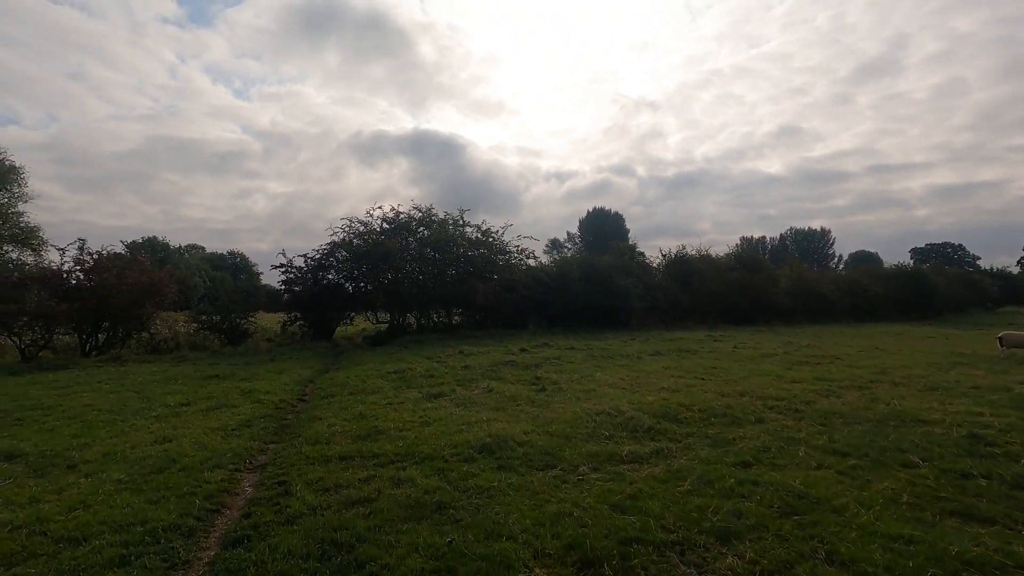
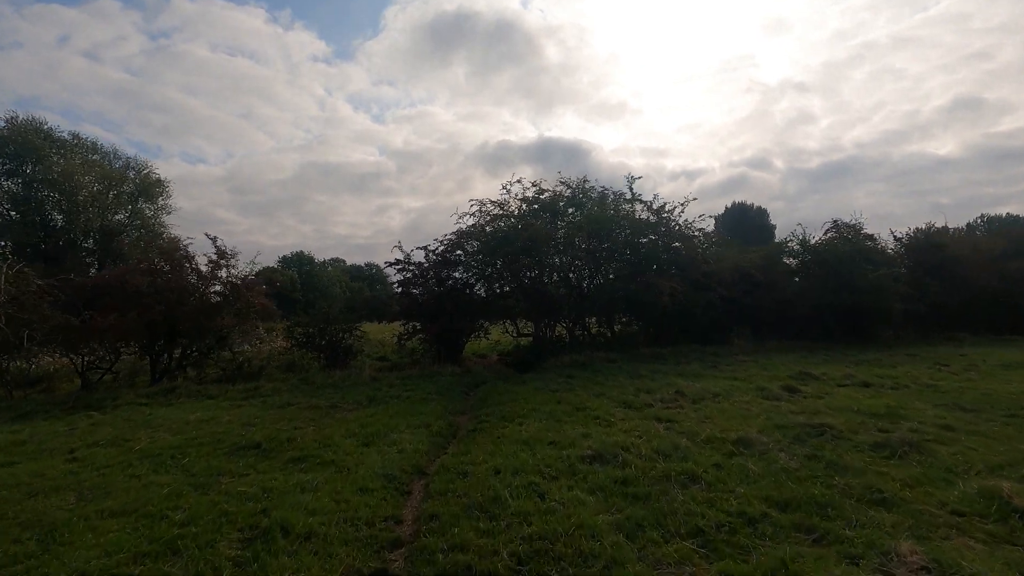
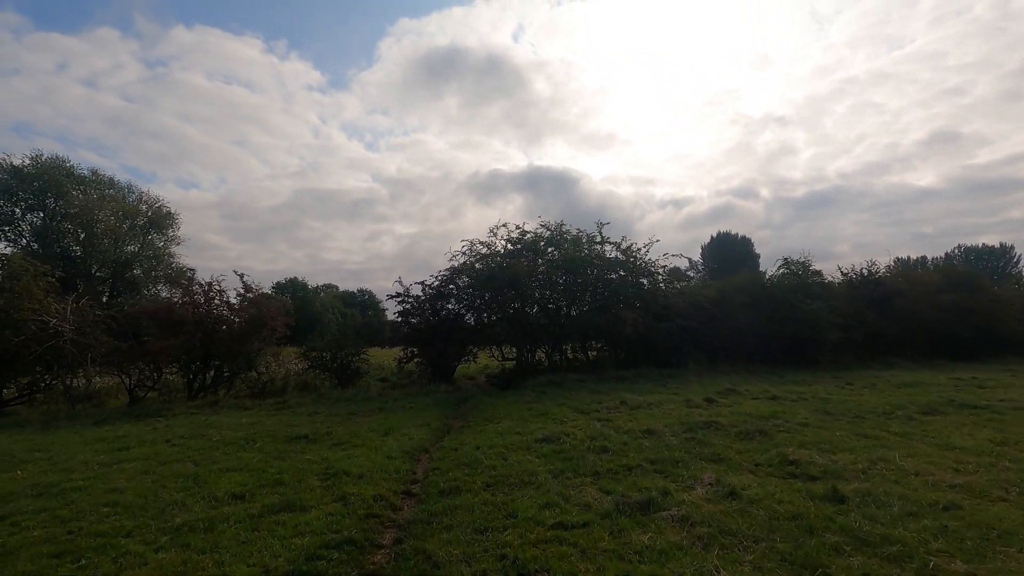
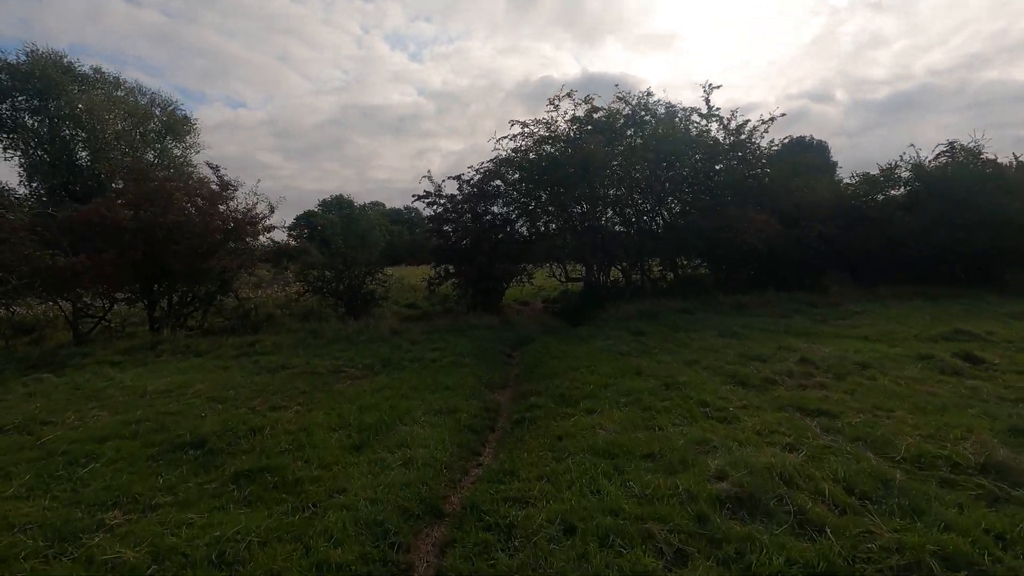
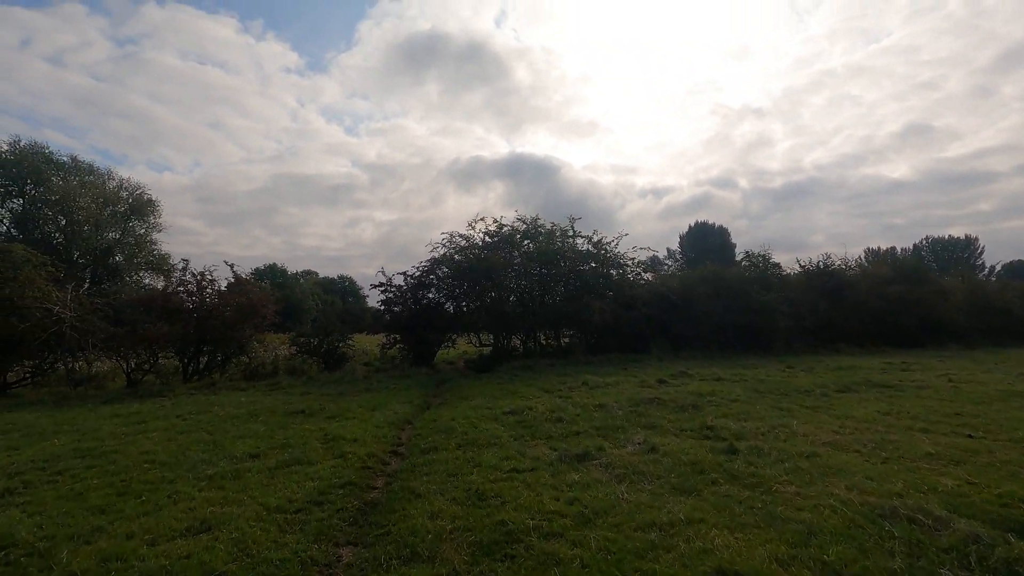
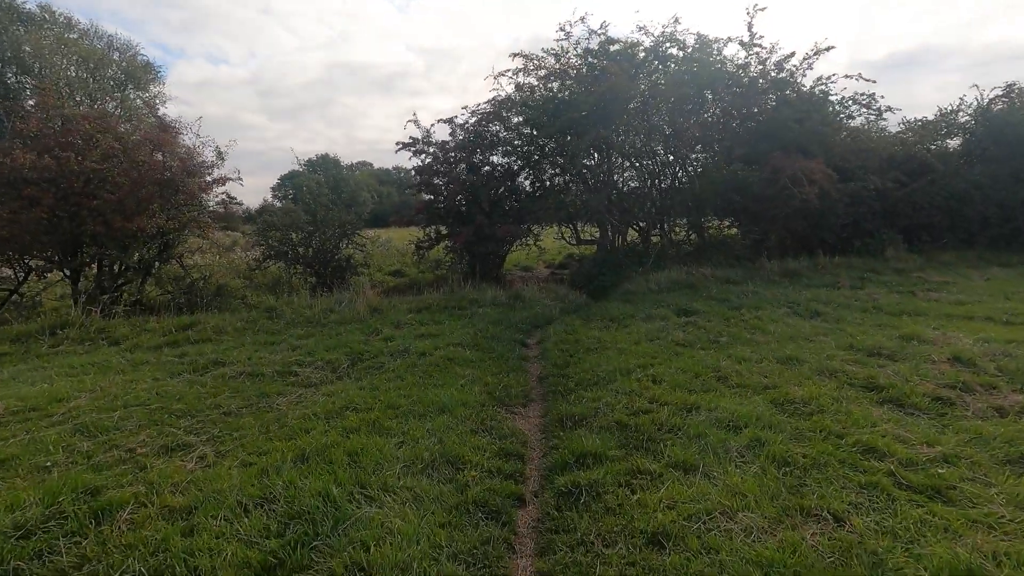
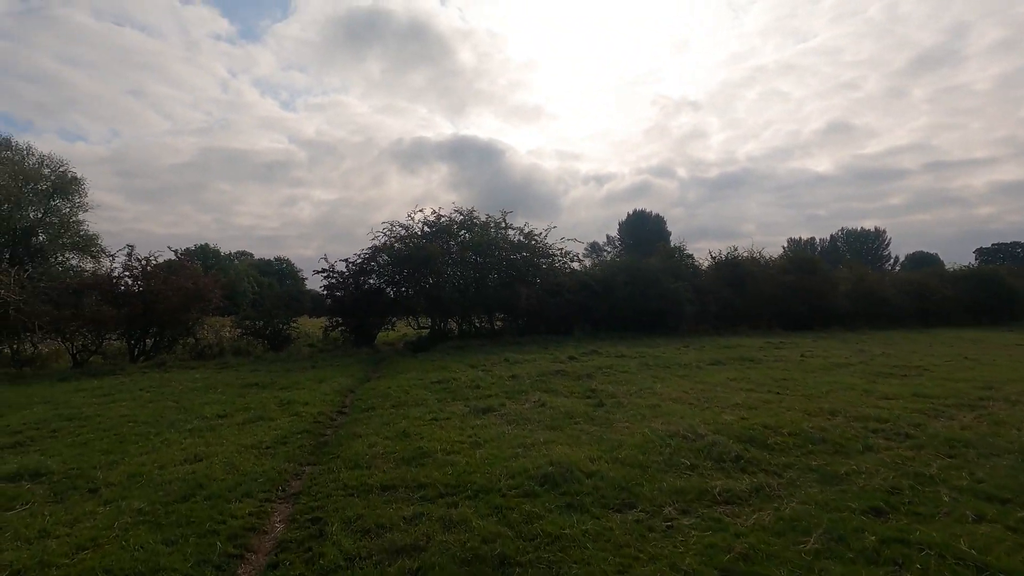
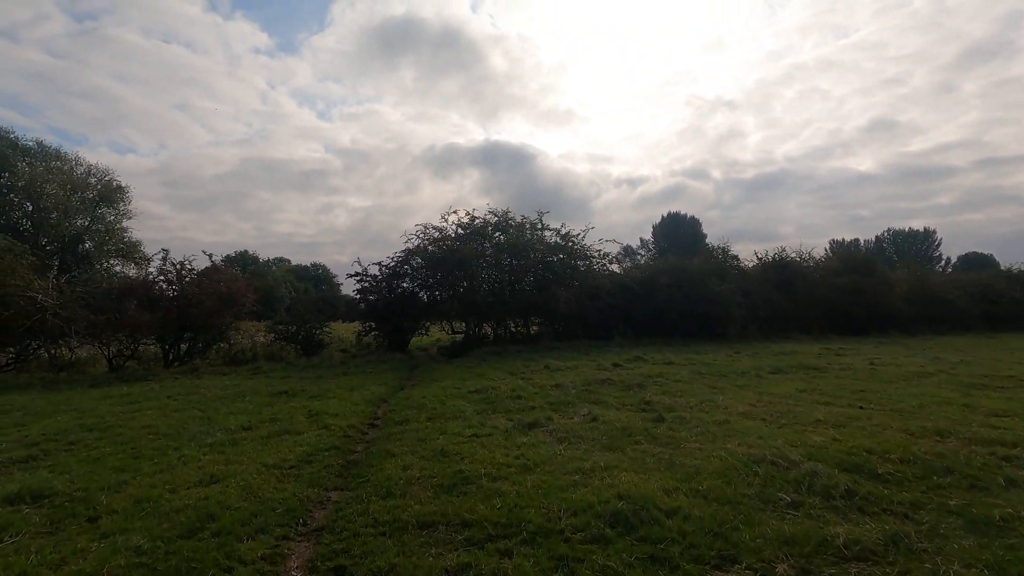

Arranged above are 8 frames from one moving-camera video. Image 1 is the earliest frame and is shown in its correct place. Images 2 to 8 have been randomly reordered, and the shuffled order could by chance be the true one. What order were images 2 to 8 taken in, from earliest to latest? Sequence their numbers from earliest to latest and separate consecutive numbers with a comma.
7, 8, 5, 3, 2, 4, 6
